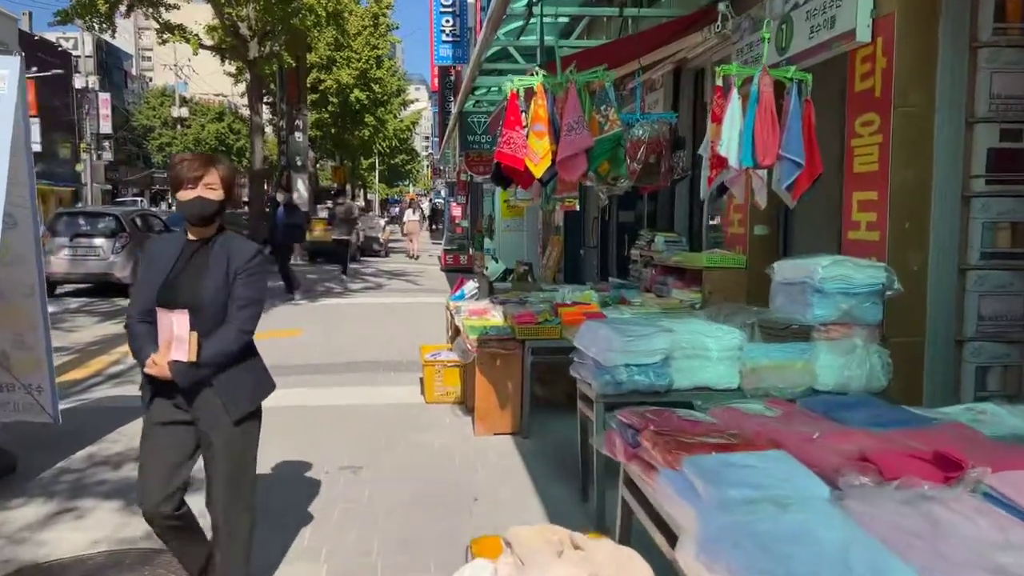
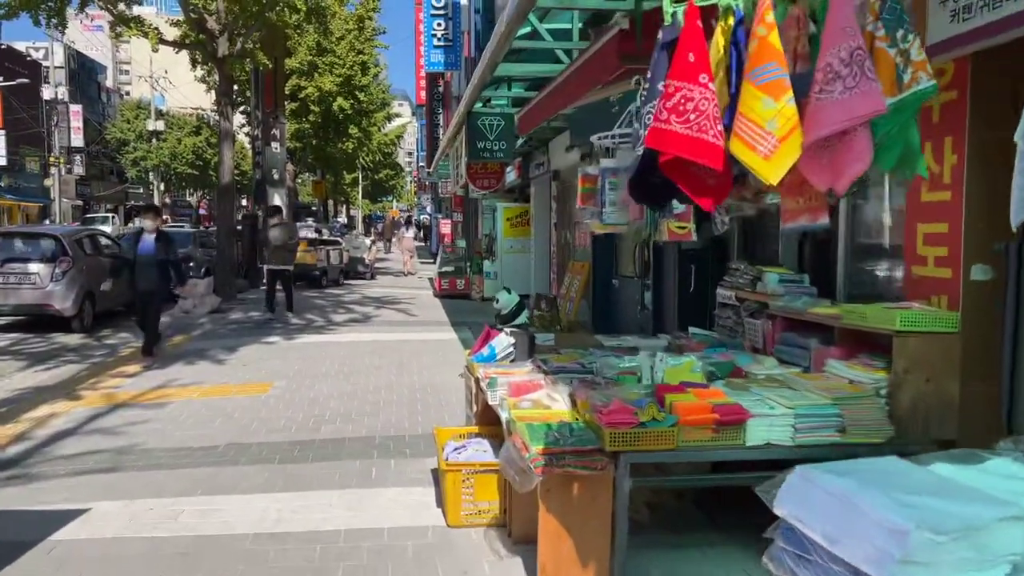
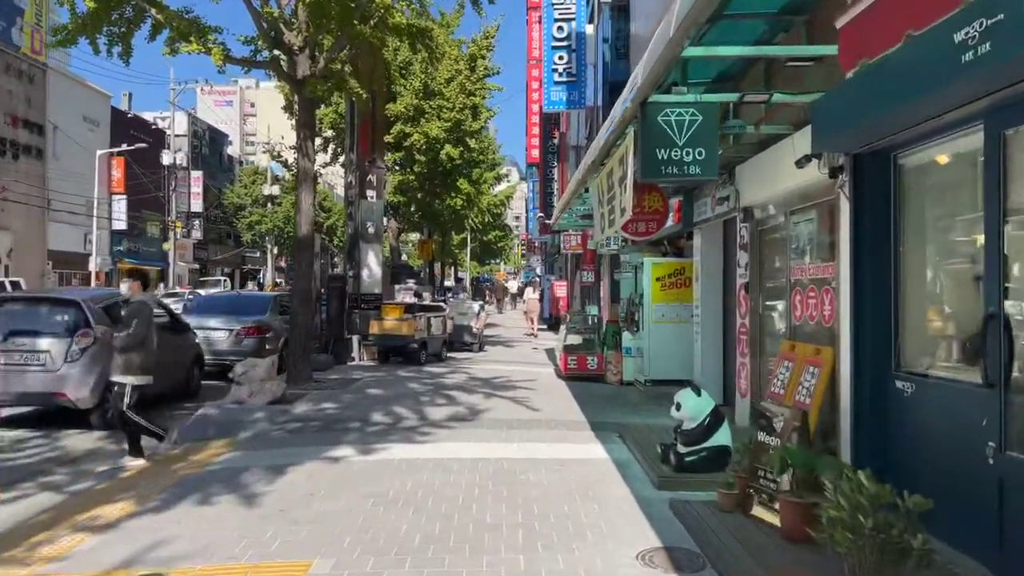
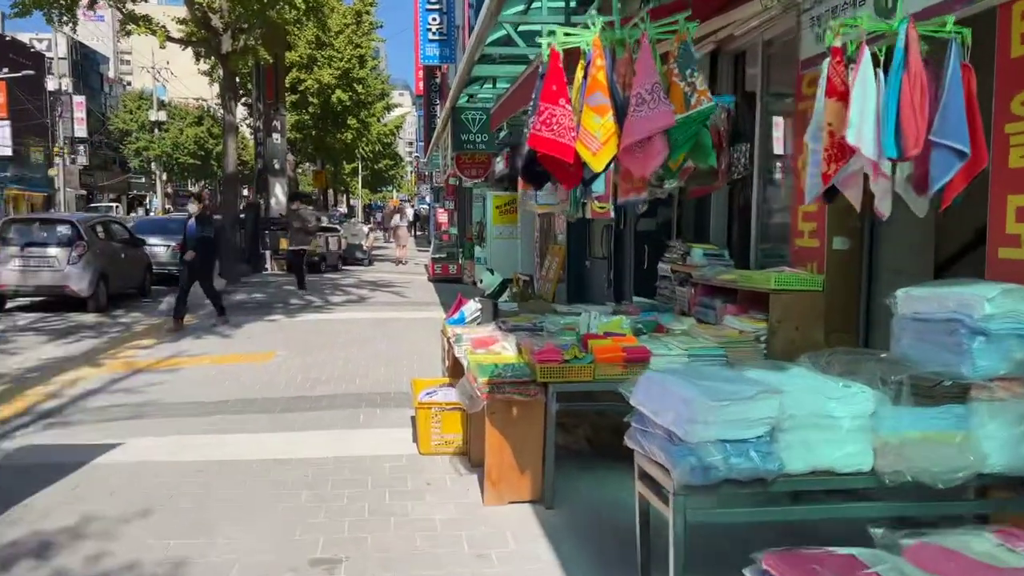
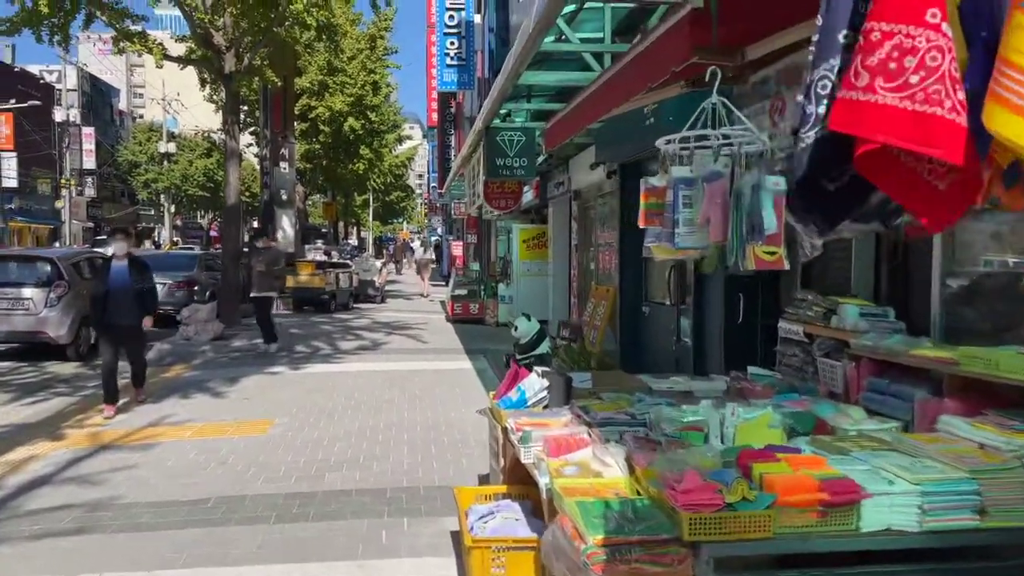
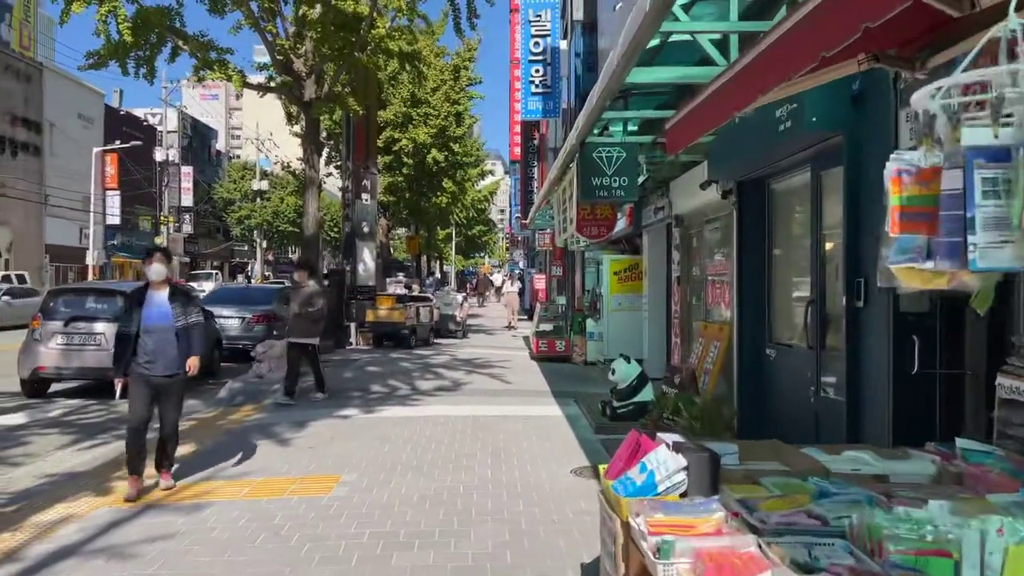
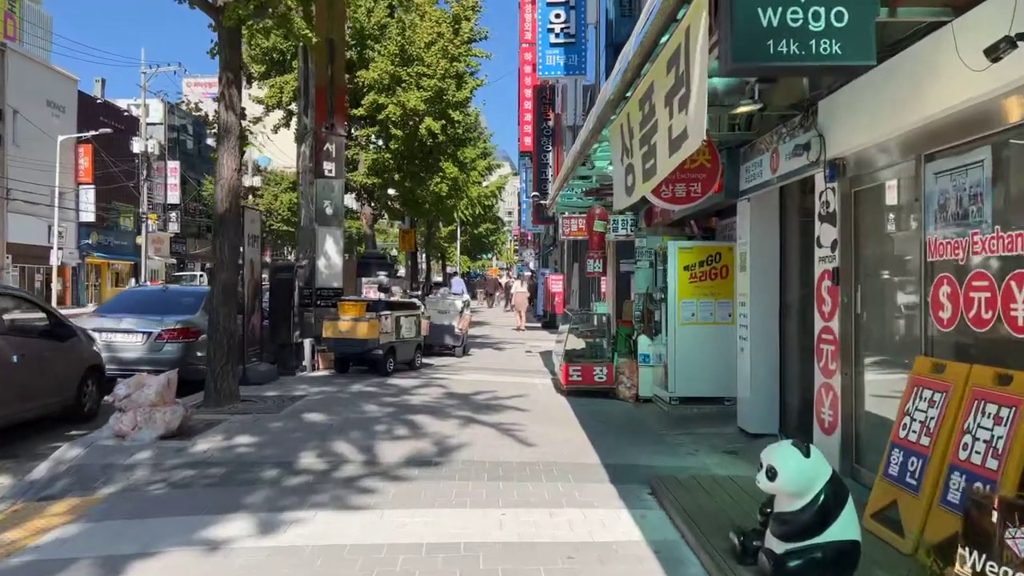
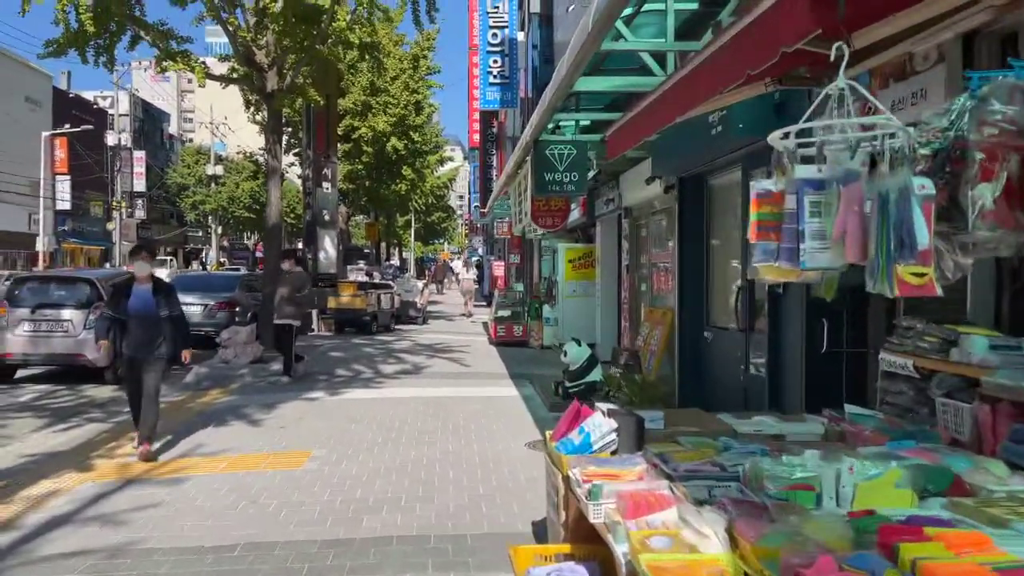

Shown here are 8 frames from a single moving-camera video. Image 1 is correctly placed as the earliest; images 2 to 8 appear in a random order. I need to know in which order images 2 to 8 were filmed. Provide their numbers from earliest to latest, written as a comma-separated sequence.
4, 2, 5, 8, 6, 3, 7
